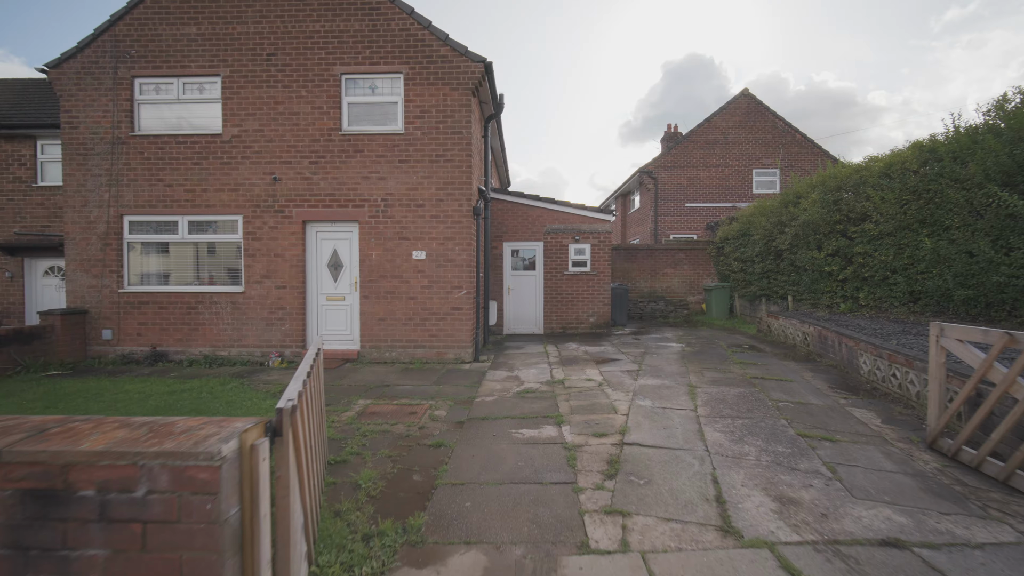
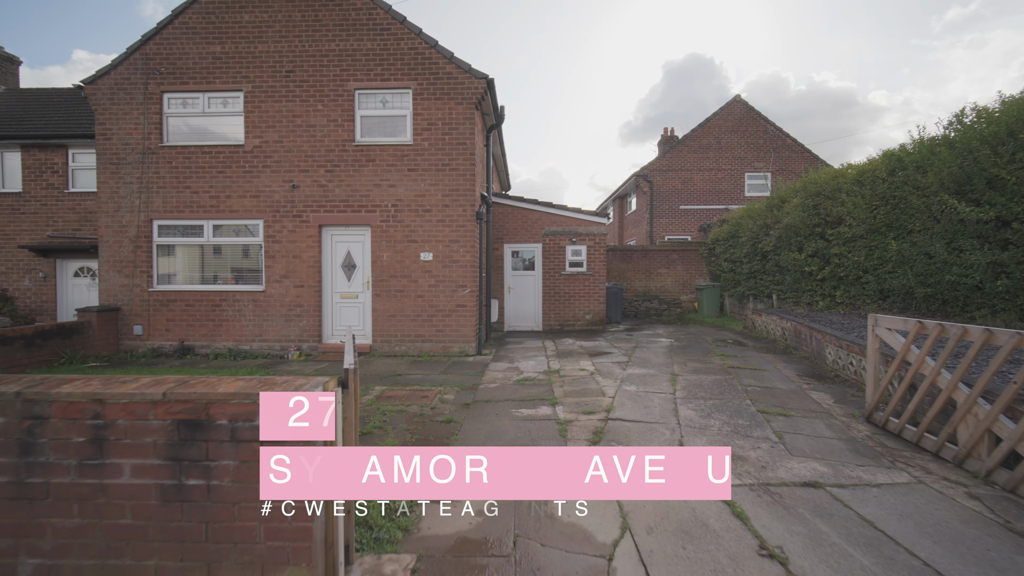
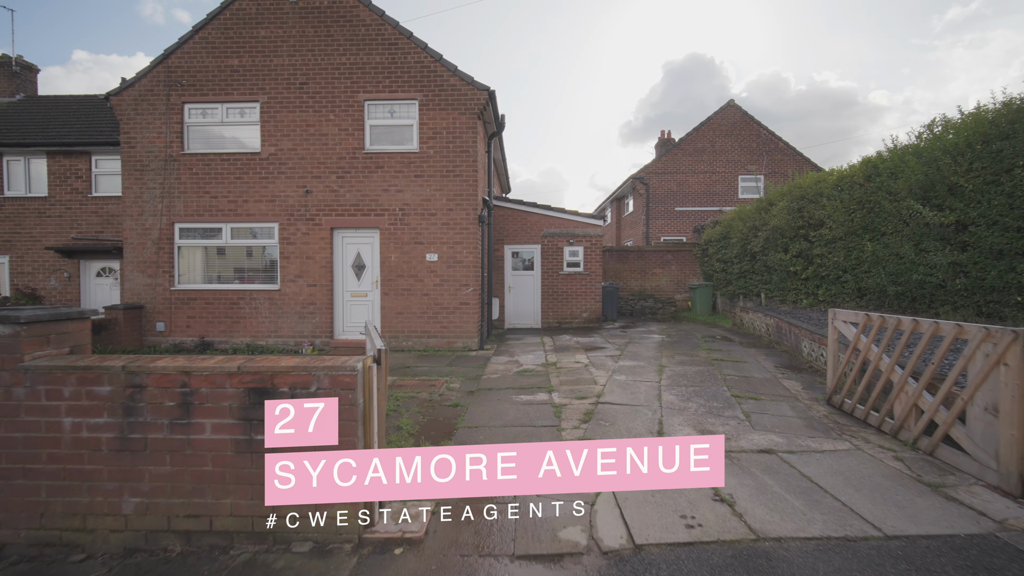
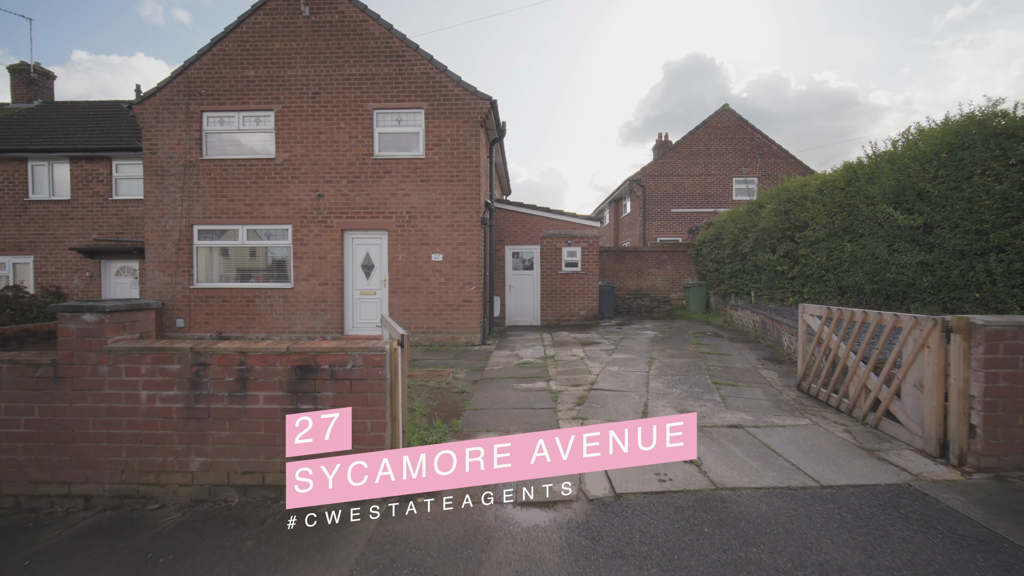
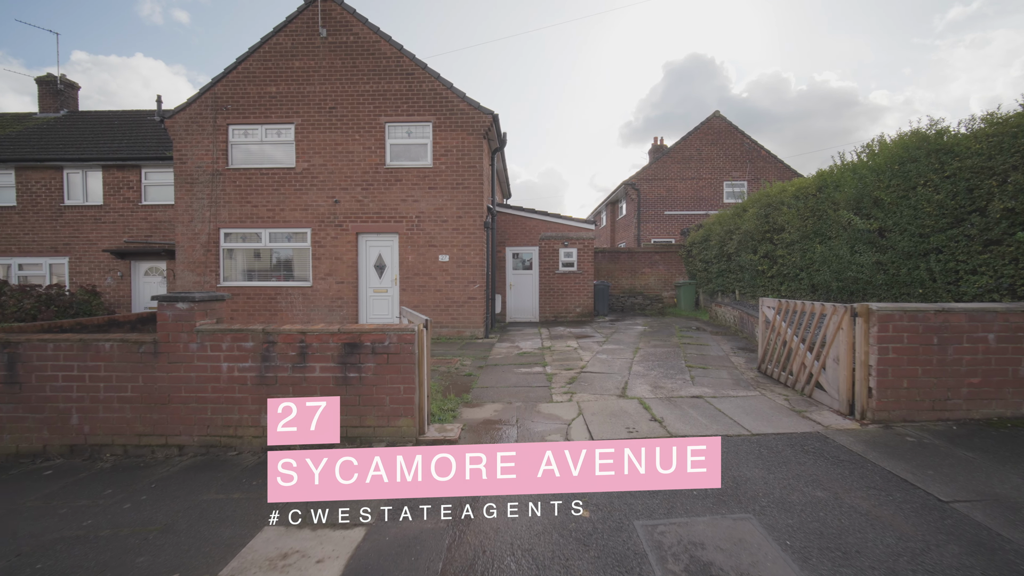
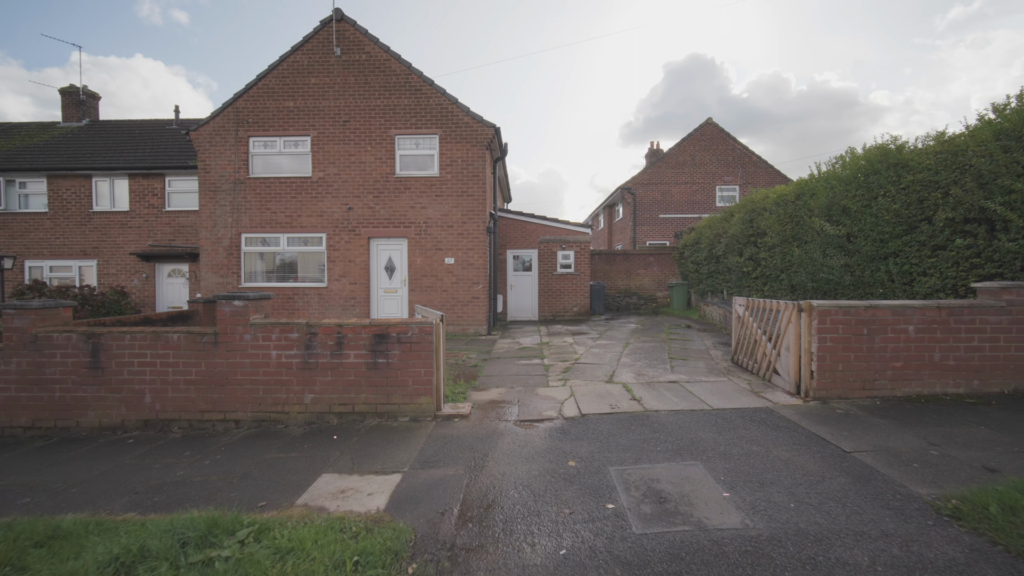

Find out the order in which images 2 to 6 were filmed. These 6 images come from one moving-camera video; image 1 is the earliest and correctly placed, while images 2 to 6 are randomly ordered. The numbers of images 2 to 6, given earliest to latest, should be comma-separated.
2, 3, 4, 5, 6
